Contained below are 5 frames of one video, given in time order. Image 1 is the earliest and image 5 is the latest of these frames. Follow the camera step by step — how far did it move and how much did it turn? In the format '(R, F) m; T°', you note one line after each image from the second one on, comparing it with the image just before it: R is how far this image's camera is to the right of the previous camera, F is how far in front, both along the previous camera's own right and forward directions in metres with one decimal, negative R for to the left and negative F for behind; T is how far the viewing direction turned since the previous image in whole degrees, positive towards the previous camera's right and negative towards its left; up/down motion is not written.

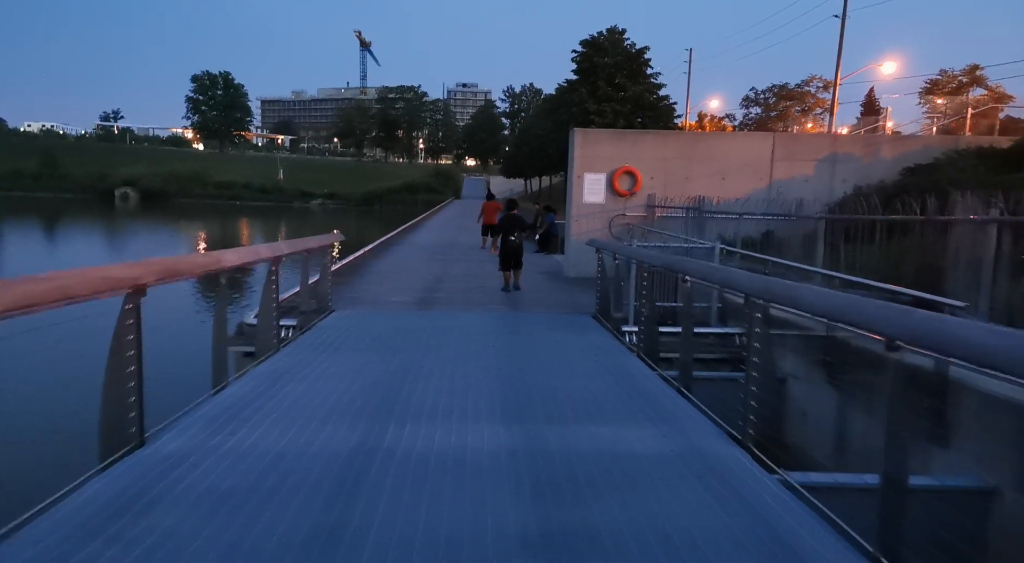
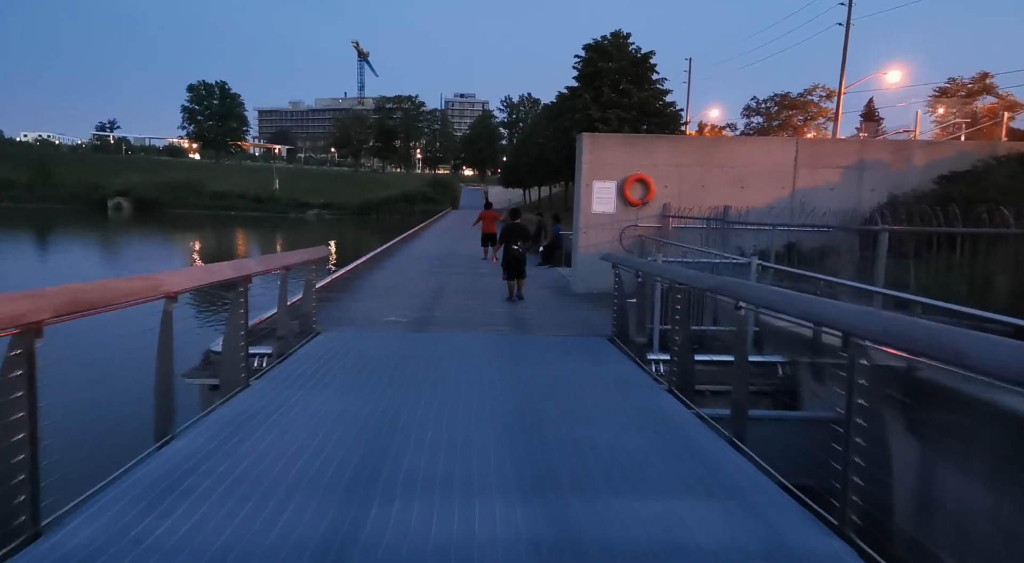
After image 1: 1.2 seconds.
(-0.1, +1.0) m; 0°
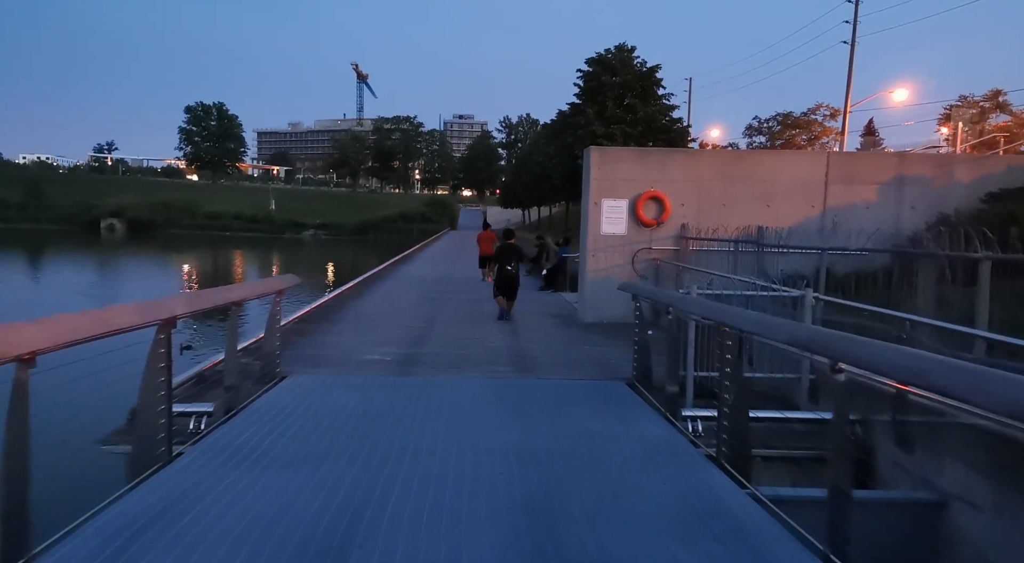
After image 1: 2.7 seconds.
(0.0, +1.2) m; 0°
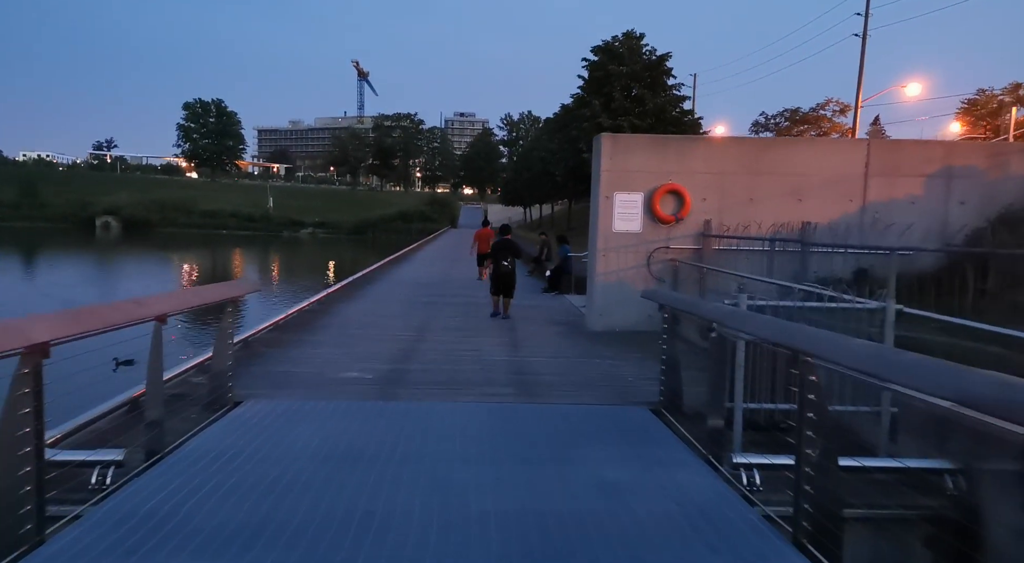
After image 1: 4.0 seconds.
(0.0, +1.1) m; 0°
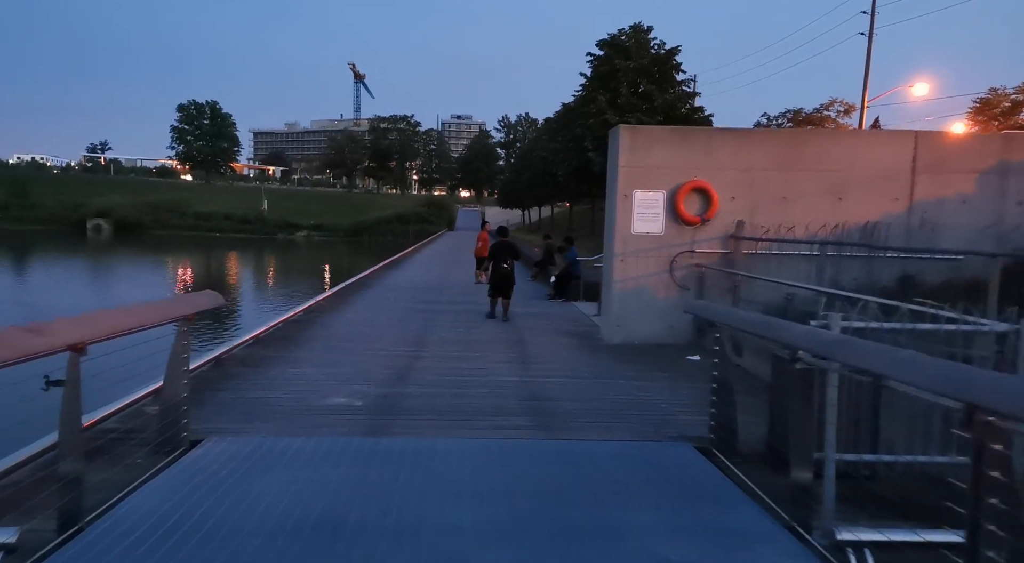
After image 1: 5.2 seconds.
(-0.2, +1.0) m; 0°
